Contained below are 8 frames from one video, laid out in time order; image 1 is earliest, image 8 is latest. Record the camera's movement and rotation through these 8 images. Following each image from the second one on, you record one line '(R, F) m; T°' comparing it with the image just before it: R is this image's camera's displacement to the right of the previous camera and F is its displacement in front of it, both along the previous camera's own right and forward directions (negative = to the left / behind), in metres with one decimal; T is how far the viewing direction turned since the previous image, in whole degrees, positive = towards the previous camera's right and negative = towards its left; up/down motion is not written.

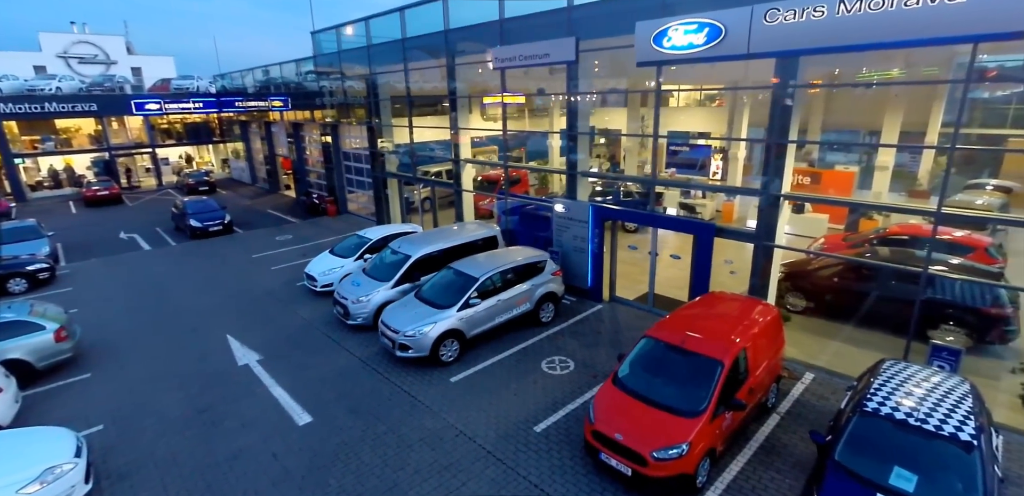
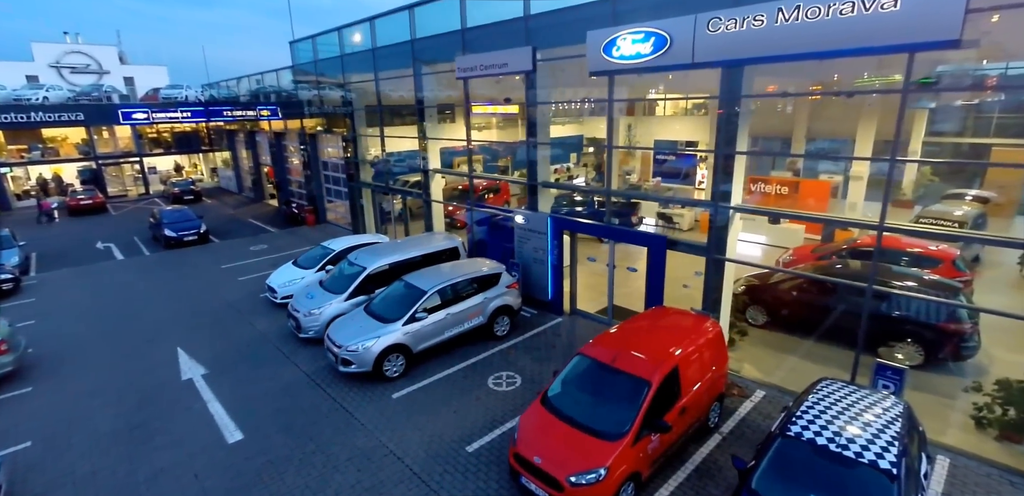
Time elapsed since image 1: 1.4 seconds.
(+1.0, +0.2) m; 0°
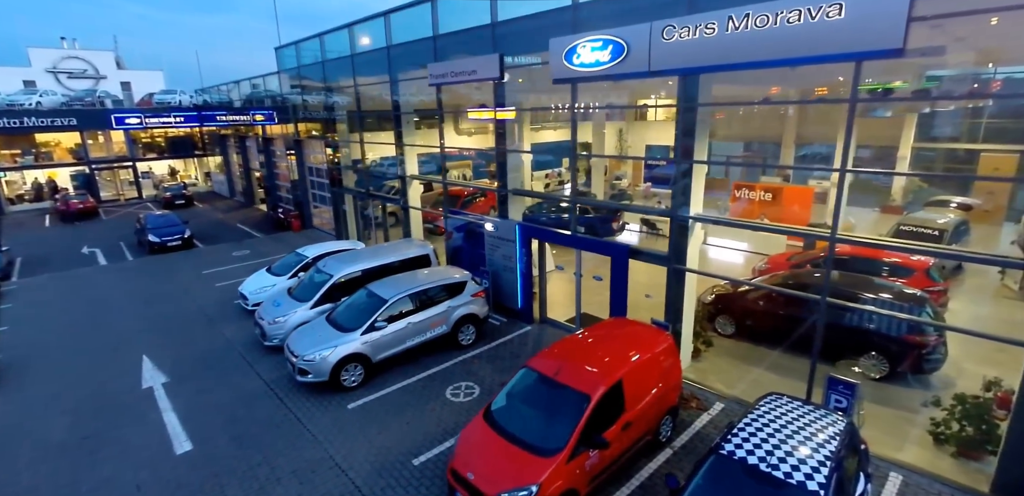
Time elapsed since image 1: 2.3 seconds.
(+0.8, +0.1) m; -1°
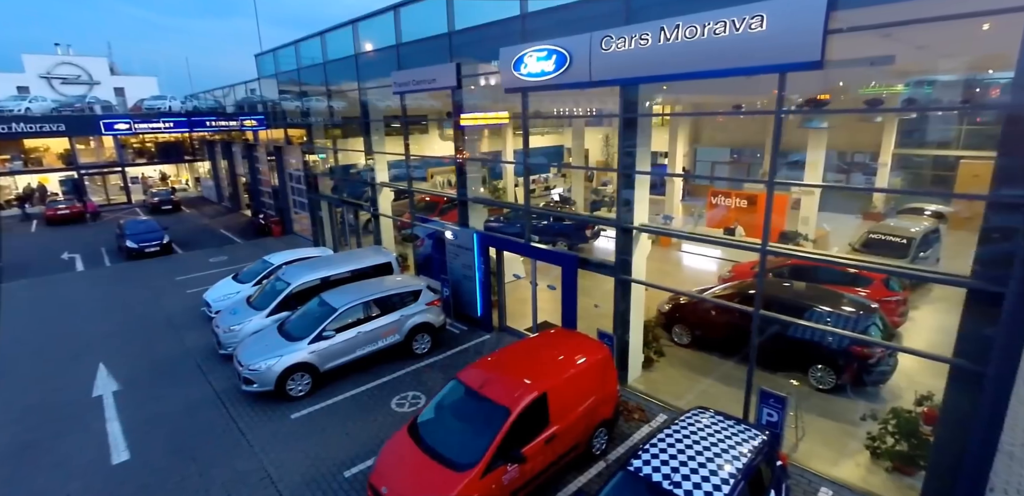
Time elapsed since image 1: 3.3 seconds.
(+1.0, 0.0) m; 0°
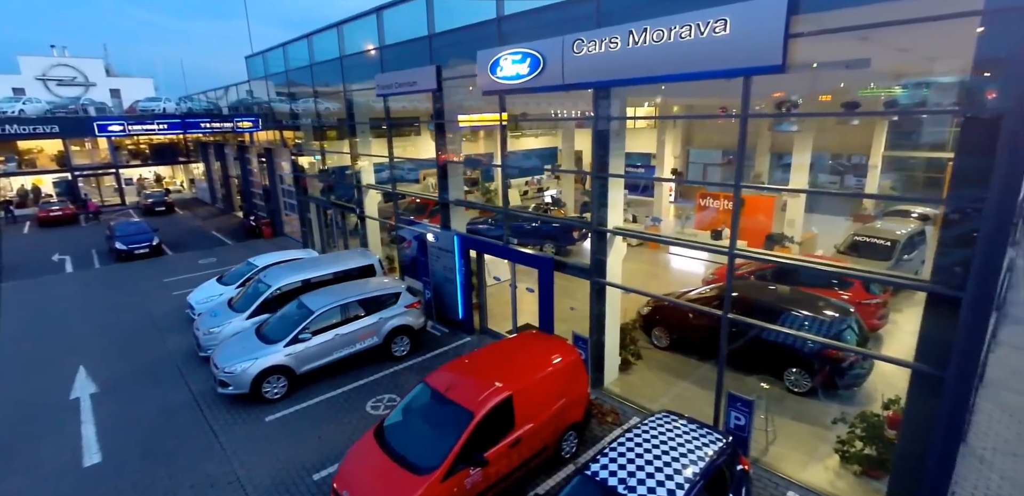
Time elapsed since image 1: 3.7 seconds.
(+0.4, 0.0) m; 0°
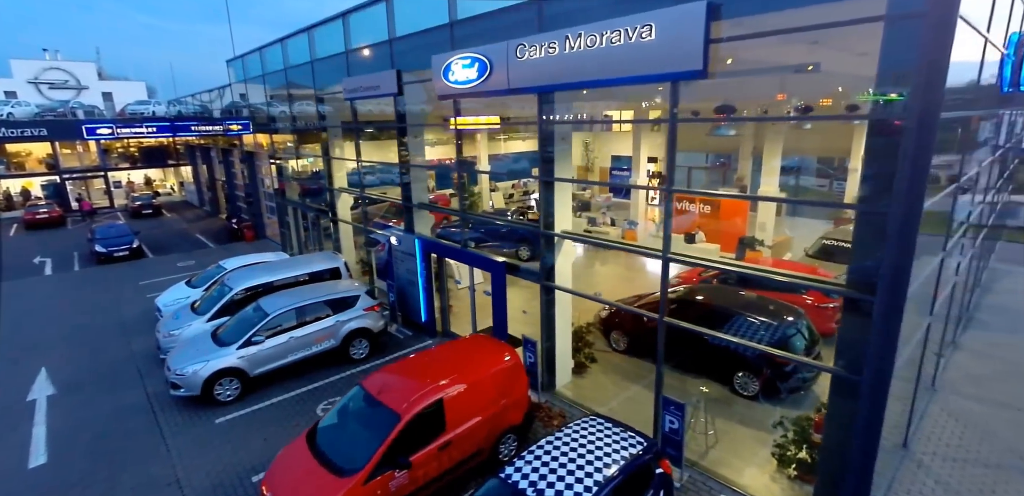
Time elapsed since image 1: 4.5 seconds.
(+0.9, 0.0) m; 0°
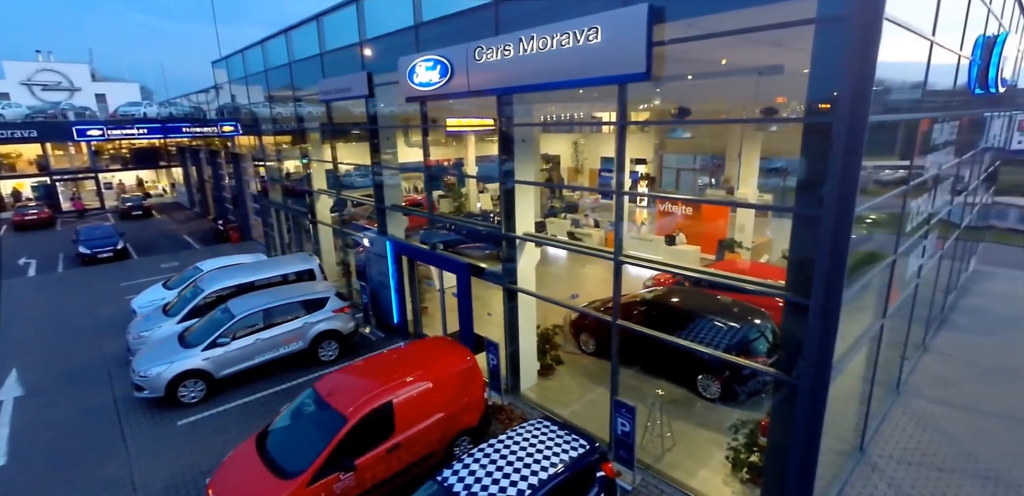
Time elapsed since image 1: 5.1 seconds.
(+0.6, 0.0) m; 0°
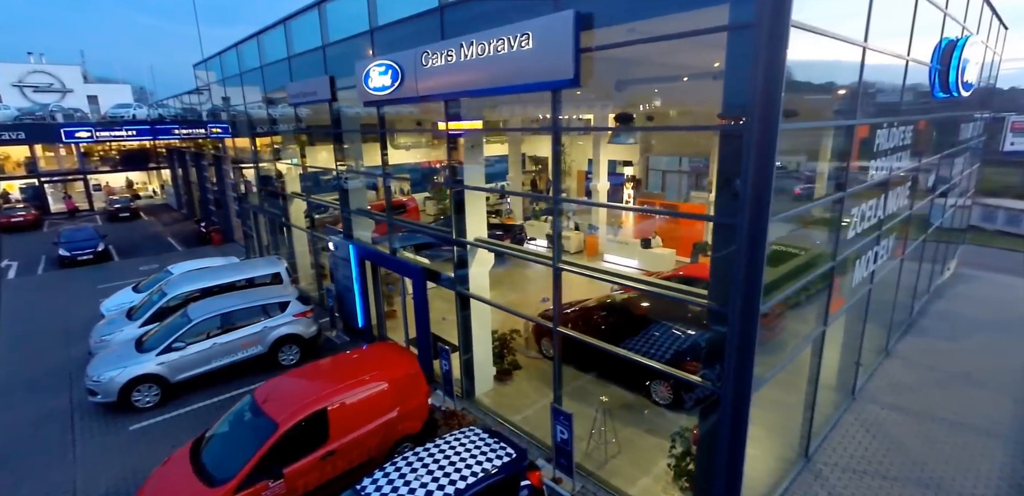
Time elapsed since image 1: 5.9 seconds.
(+0.8, 0.0) m; 0°
